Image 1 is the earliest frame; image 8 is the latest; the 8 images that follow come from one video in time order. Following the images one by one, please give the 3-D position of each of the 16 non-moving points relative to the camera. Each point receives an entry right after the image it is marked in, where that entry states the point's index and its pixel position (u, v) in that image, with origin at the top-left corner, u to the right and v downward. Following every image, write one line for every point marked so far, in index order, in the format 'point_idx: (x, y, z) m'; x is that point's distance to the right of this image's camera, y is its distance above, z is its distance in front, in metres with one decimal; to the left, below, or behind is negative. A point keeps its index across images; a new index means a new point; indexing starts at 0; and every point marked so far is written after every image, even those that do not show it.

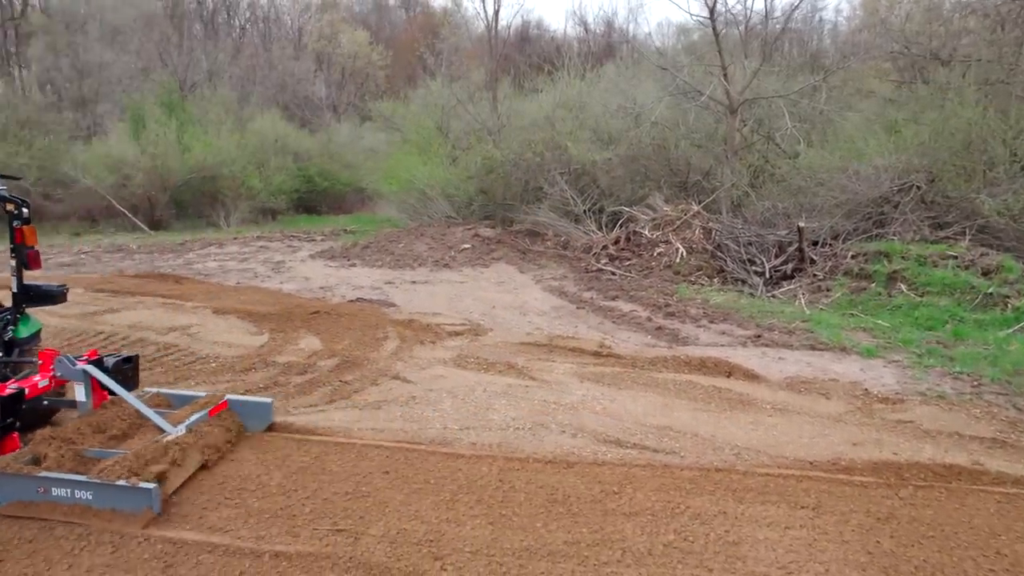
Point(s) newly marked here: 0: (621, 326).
0: (+1.1, -0.4, +7.5) m
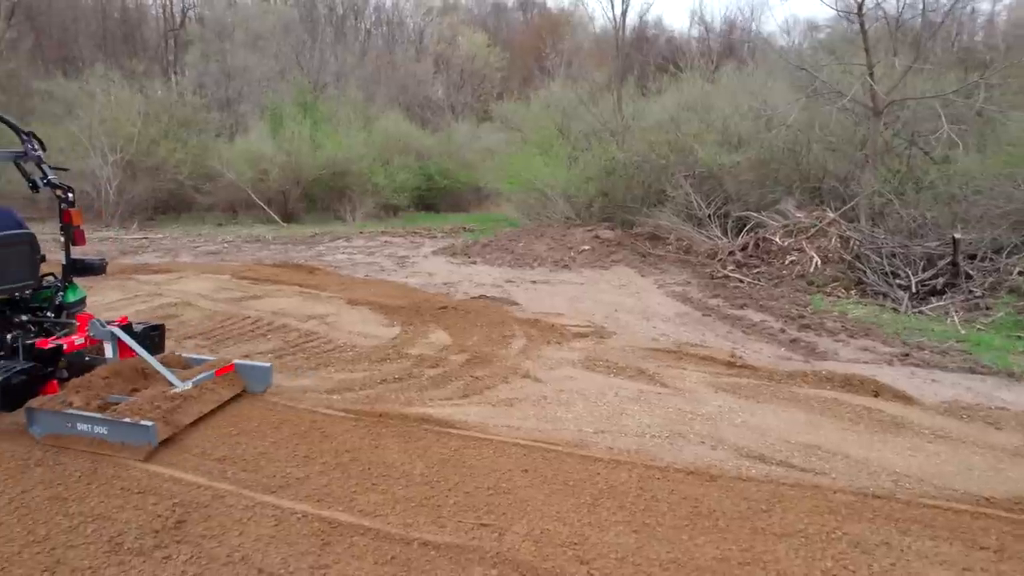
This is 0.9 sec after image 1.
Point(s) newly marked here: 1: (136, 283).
0: (+2.4, -0.5, +7.2) m
1: (-5.2, +0.1, +9.8) m
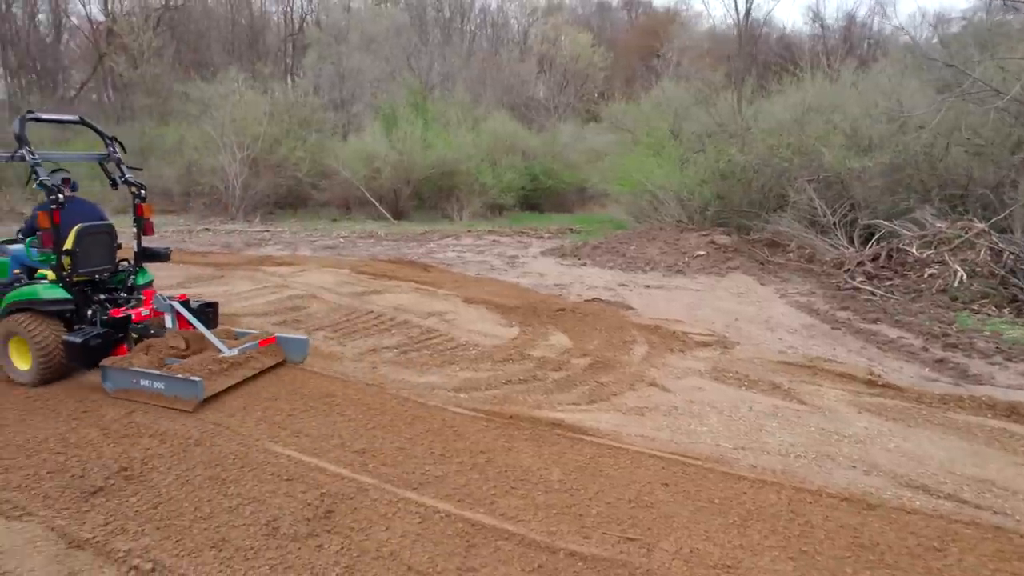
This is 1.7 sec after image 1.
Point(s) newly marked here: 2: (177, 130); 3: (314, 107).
0: (+3.6, -0.6, +6.8) m
1: (-3.6, +0.2, +10.3) m
2: (-9.3, +4.4, +19.9) m
3: (-5.5, +5.0, +19.6) m
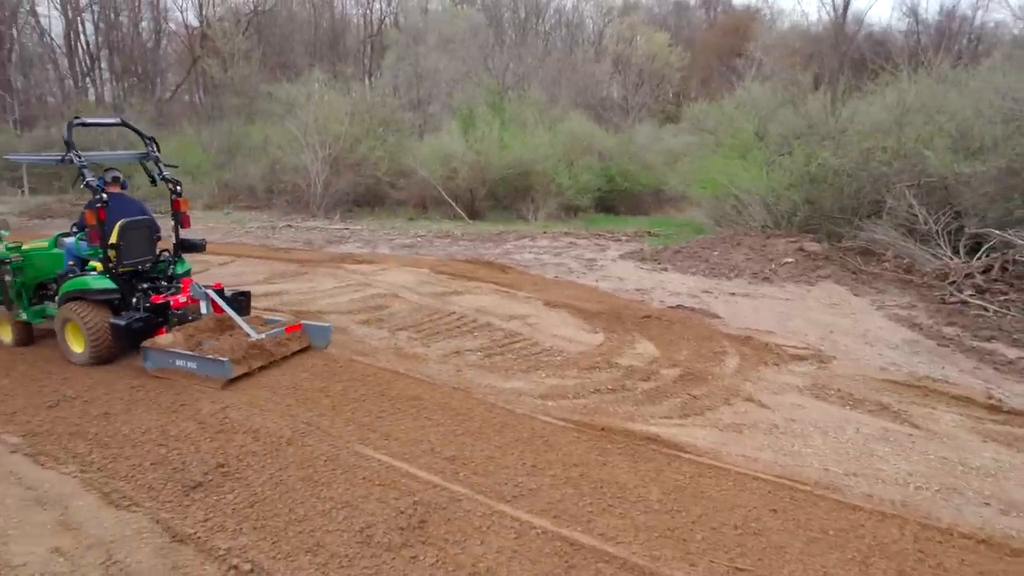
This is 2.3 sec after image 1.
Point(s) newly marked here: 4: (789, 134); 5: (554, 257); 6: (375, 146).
0: (+4.3, -0.8, +6.3) m
1: (-2.5, +0.2, +10.5) m
2: (-7.1, +4.6, +20.5) m
3: (-3.3, +5.0, +19.9) m
4: (+5.5, +3.0, +14.0) m
5: (+0.7, +0.5, +12.6) m
6: (-3.6, +3.8, +18.9) m
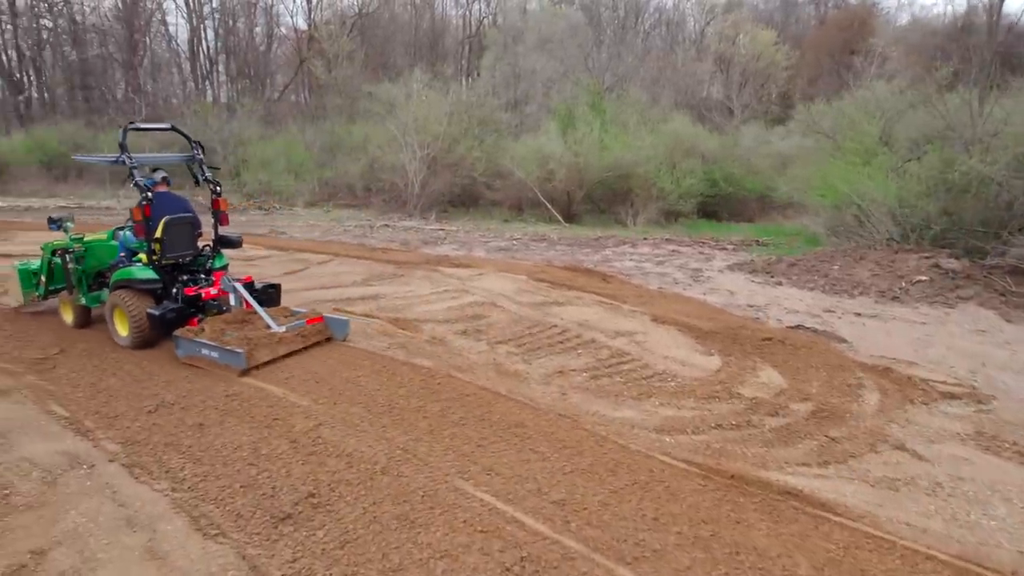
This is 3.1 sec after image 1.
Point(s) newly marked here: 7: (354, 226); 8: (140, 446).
0: (+5.2, -1.0, +5.2) m
1: (-1.0, +0.2, +10.3) m
2: (-4.3, +4.6, +20.8) m
3: (-0.6, +5.0, +19.7) m
4: (+7.4, +2.7, +12.8) m
5: (+2.4, +0.4, +11.9) m
6: (-1.0, +3.8, +18.8) m
7: (-3.7, +1.4, +16.5) m
8: (-2.2, -0.9, +4.2) m
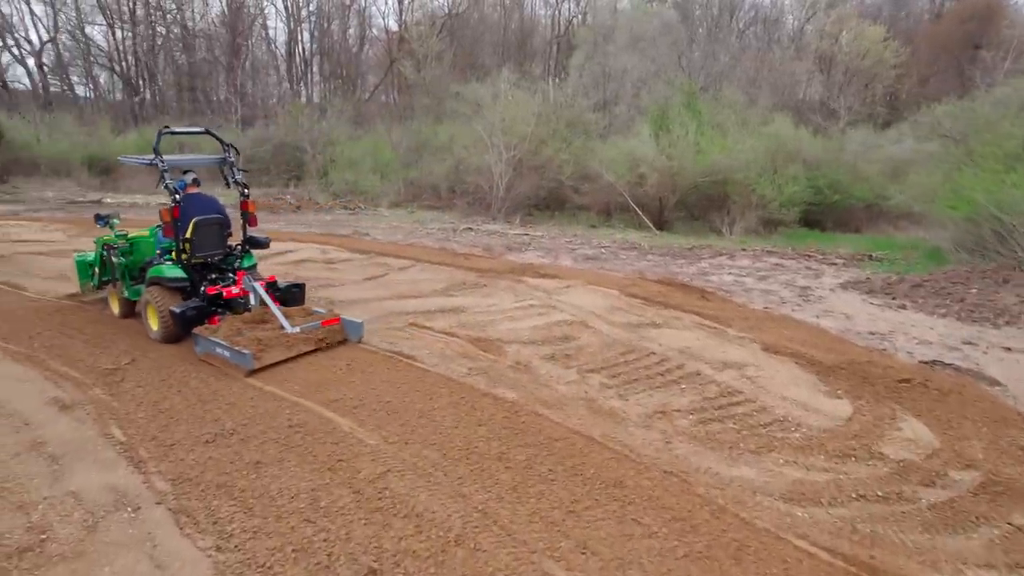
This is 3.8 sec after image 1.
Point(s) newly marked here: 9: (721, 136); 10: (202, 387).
0: (+5.7, -1.4, +4.0) m
1: (+0.2, 0.0, +9.6) m
2: (-1.7, +4.5, +20.4) m
3: (+1.8, +4.8, +19.0) m
4: (+8.9, +2.3, +11.2) m
5: (+3.8, +0.1, +10.9) m
6: (+1.2, +3.6, +18.1) m
7: (-1.7, +1.3, +16.1) m
8: (-1.7, -1.1, +3.8) m
9: (+5.0, +3.7, +17.2) m
10: (-2.3, -0.7, +5.4) m
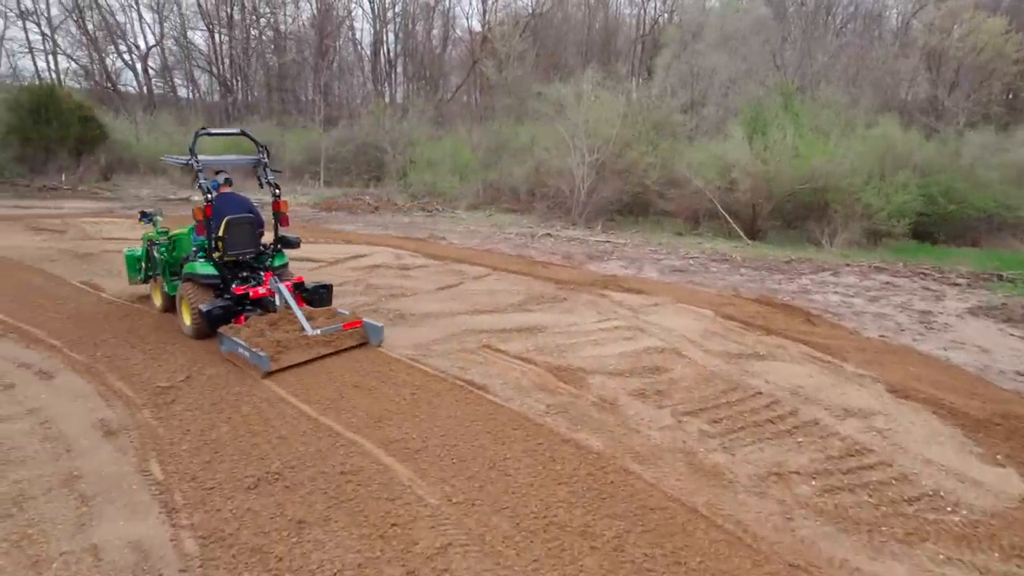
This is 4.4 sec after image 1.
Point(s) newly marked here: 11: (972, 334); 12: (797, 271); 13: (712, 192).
0: (+6.1, -1.7, +2.6) m
1: (+1.2, -0.2, +8.9) m
2: (+0.6, +4.4, +19.8) m
3: (+4.0, +4.5, +18.0) m
4: (+10.1, +1.8, +9.5) m
5: (+4.9, -0.2, +9.8) m
6: (+3.2, +3.3, +17.2) m
7: (+0.1, +1.2, +15.5) m
8: (-1.3, -1.2, +3.3) m
9: (+6.9, +3.3, +15.9) m
10: (-1.8, -0.9, +4.9) m
11: (+5.3, -0.5, +8.2) m
12: (+4.9, +0.3, +12.3) m
13: (+4.5, +2.2, +16.2) m
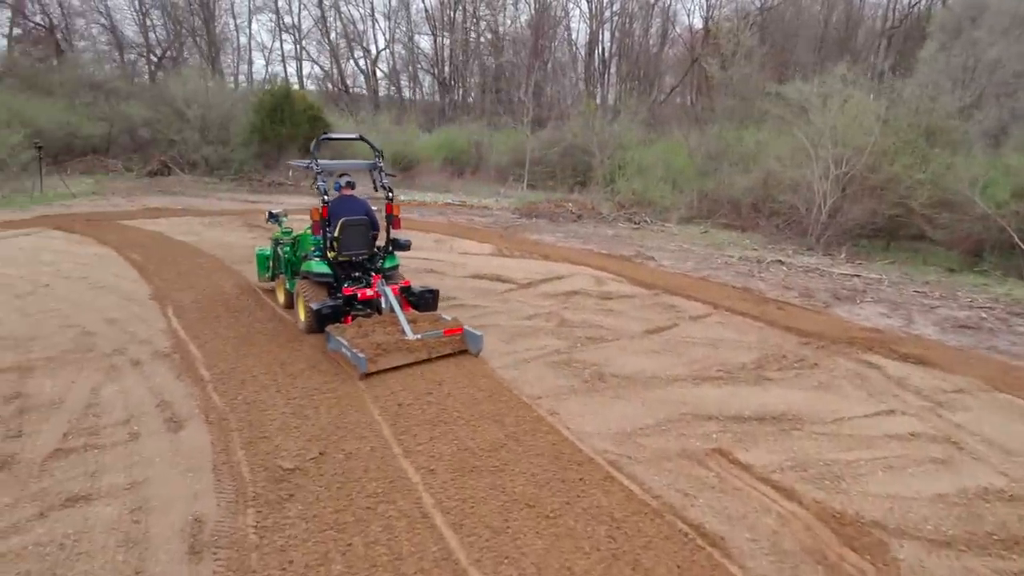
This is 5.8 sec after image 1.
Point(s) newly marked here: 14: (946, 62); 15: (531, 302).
0: (+6.2, -2.6, -0.9) m
1: (+3.4, -0.8, +6.4) m
2: (+6.0, +3.6, +17.1) m
3: (+8.8, +3.6, +14.4) m
4: (+12.2, +0.5, +4.6) m
5: (+7.2, -1.1, +6.3) m
6: (+7.8, +2.4, +13.9) m
7: (+4.1, +0.5, +13.1) m
8: (-0.7, -1.6, +1.7) m
9: (+11.0, +2.2, +11.6) m
10: (-0.6, -1.2, +3.4) m
11: (+7.1, -1.5, +4.7) m
12: (+7.9, -0.6, +8.7) m
13: (+8.7, +1.2, +12.6) m
14: (+11.2, +5.7, +18.2) m
15: (+0.2, -0.2, +9.2) m
